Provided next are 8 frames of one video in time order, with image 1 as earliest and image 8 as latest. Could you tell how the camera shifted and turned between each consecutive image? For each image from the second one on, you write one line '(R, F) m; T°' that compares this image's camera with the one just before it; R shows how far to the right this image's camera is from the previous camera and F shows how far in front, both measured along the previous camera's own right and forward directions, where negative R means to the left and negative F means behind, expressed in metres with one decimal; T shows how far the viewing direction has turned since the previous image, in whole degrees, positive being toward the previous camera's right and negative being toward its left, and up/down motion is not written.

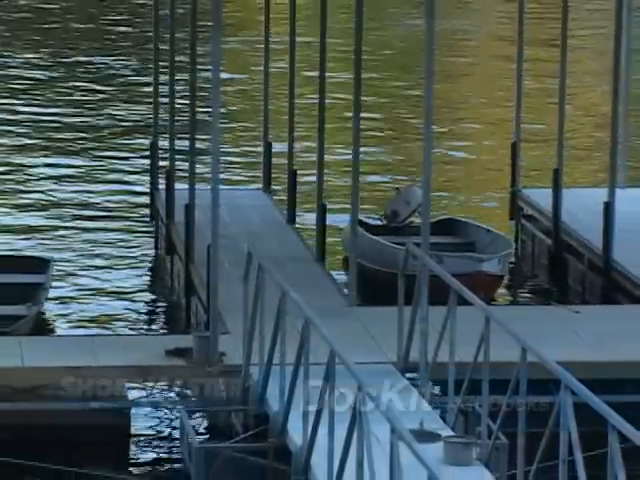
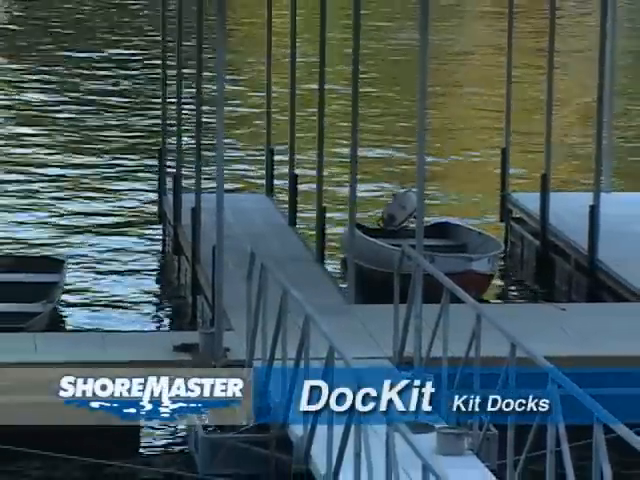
(+0.4, -0.4) m; -3°
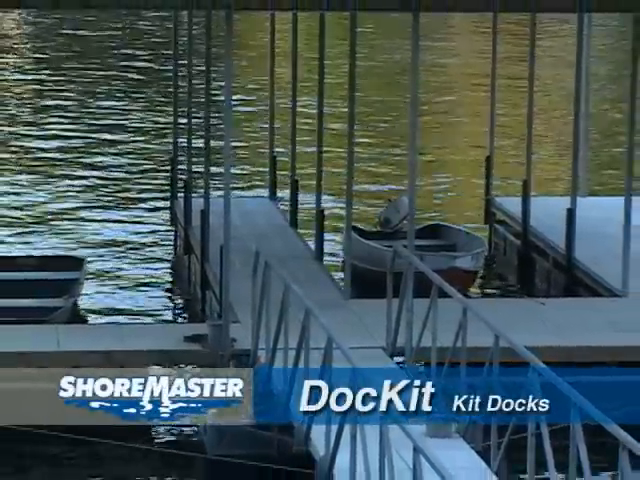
(0.0, -0.7) m; 0°
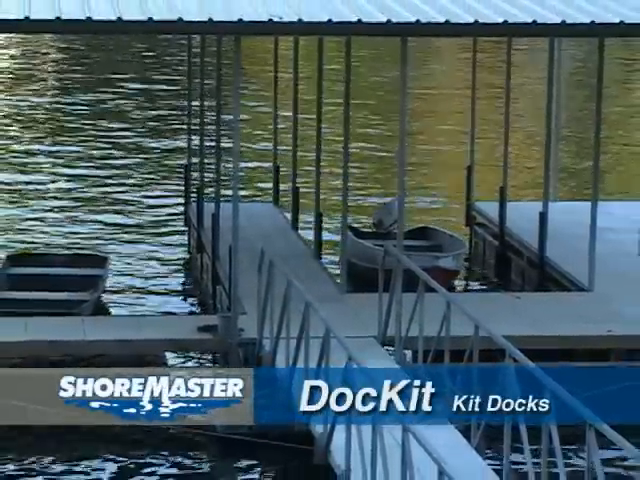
(0.0, -1.0) m; 0°
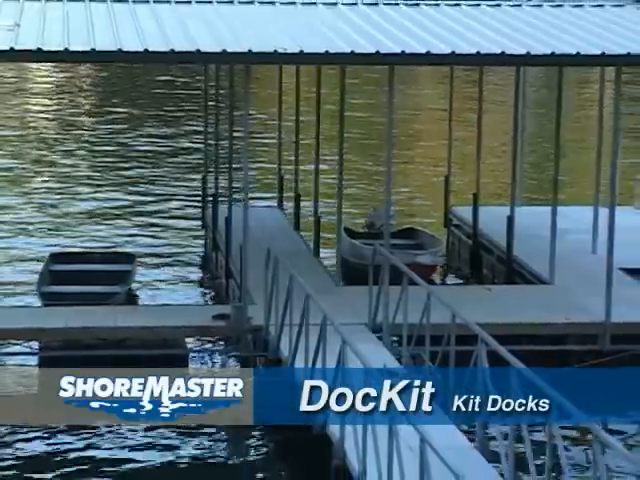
(0.0, -1.6) m; 0°
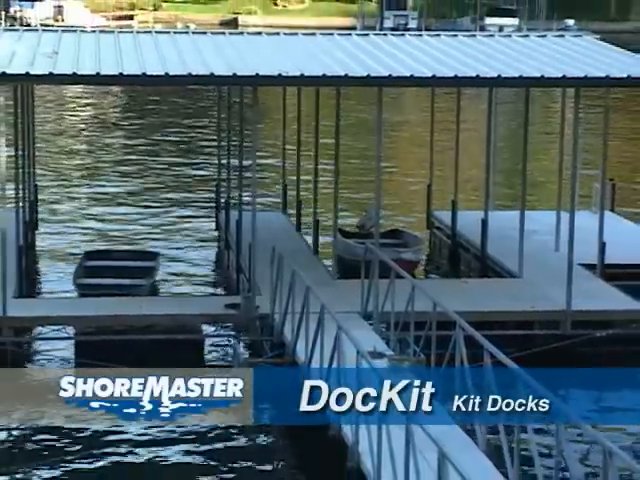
(0.0, -1.7) m; 0°
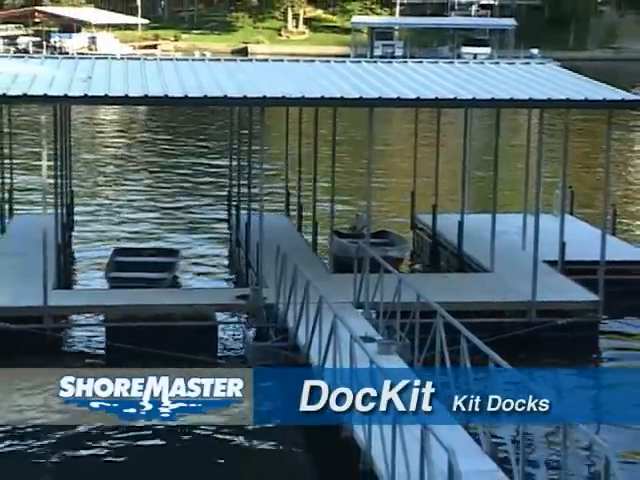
(0.0, -2.0) m; 0°
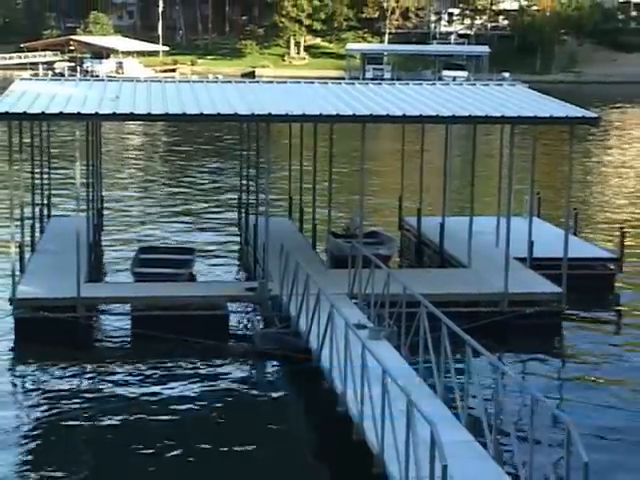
(0.0, -2.2) m; 0°
